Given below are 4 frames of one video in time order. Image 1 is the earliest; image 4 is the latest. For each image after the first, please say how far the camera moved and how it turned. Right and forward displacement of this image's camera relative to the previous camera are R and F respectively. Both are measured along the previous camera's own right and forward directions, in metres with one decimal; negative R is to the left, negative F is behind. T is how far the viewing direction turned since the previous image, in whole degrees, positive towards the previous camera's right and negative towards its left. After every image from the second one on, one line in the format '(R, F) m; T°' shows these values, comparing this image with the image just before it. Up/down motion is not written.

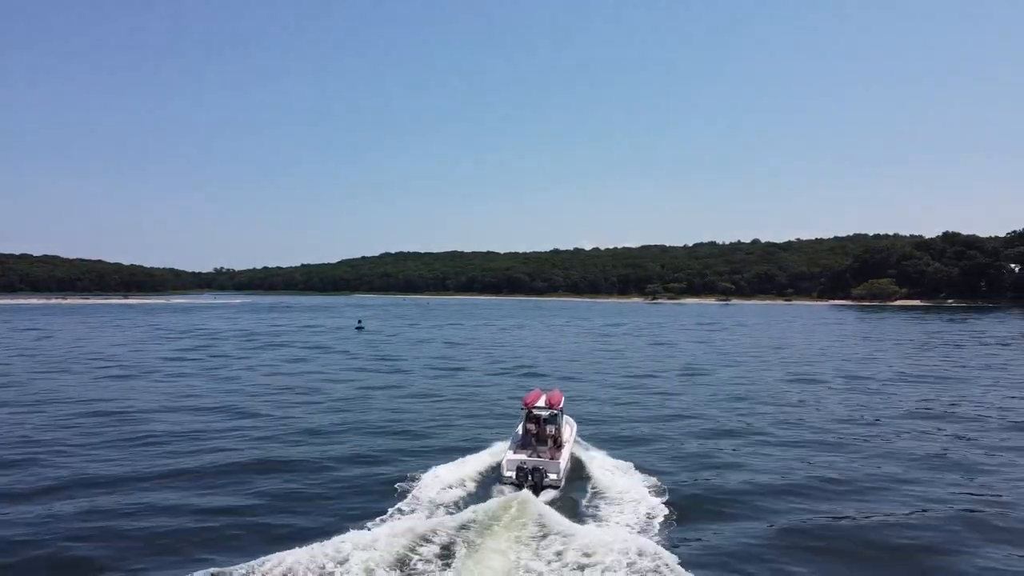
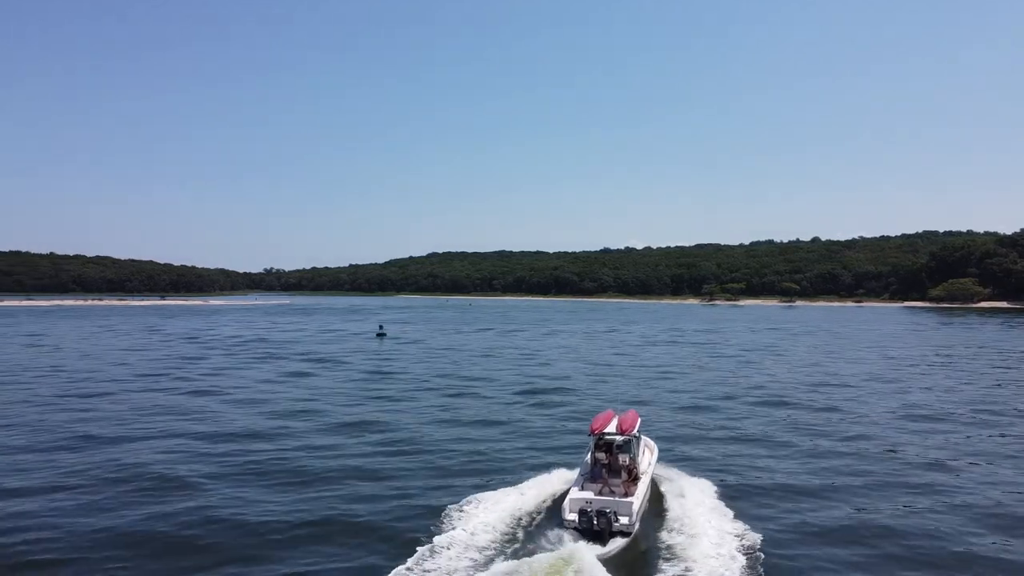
(+0.5, +3.5) m; -4°
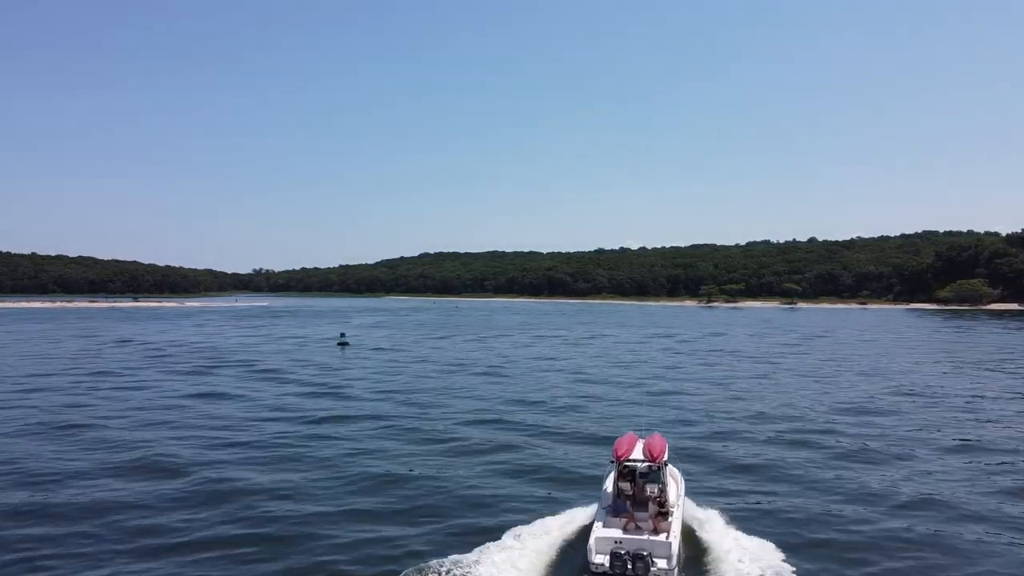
(+0.8, +2.7) m; 0°
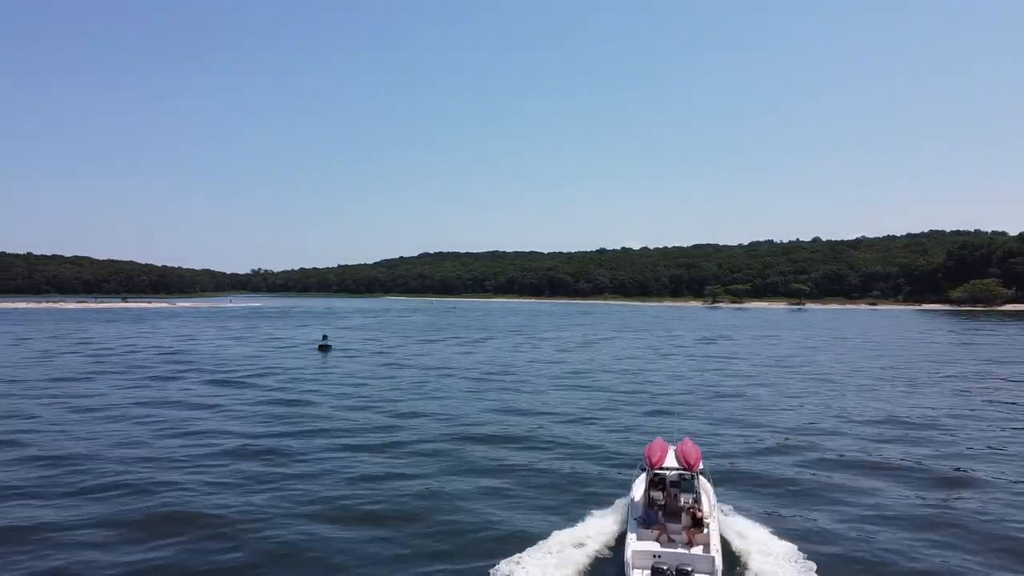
(+0.3, +1.7) m; 0°
